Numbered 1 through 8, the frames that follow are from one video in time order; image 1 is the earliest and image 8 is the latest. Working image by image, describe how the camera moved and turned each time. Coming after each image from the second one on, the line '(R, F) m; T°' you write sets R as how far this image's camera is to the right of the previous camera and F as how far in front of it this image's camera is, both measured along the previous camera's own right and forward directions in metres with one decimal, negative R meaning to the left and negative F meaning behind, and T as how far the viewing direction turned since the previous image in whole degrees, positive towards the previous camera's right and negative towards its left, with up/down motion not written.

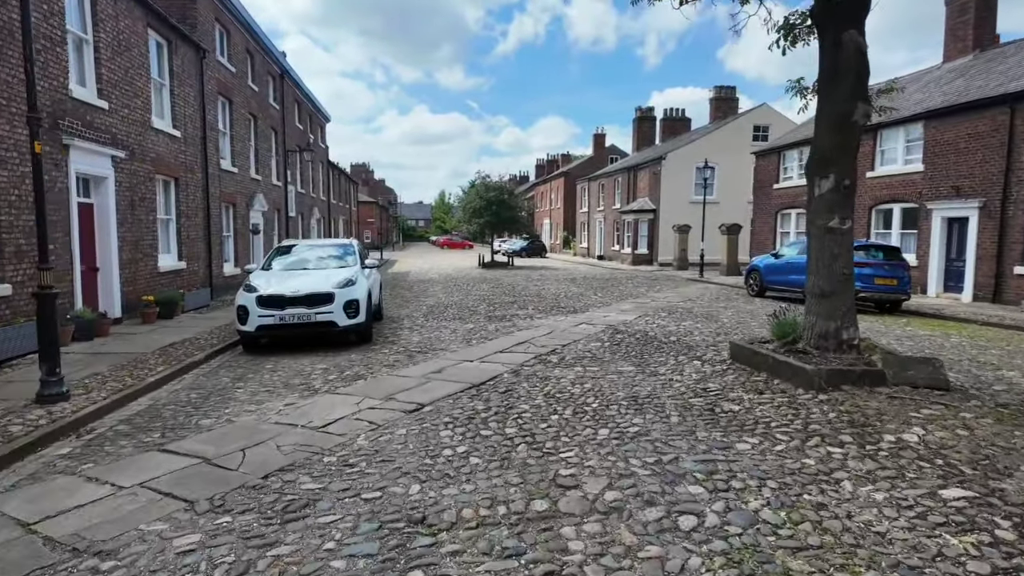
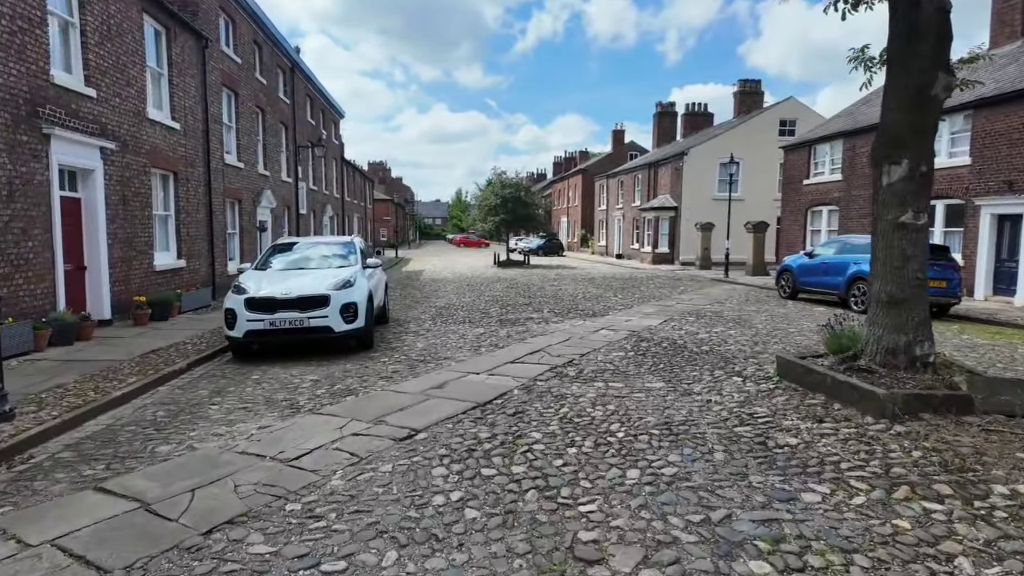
(+0.1, +0.9) m; -2°
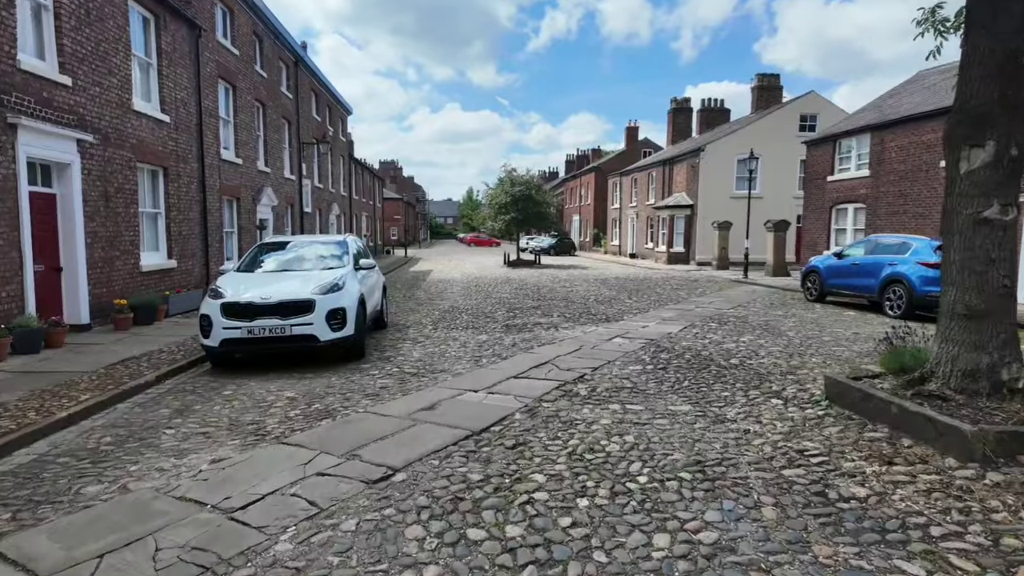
(+0.1, +0.8) m; -1°
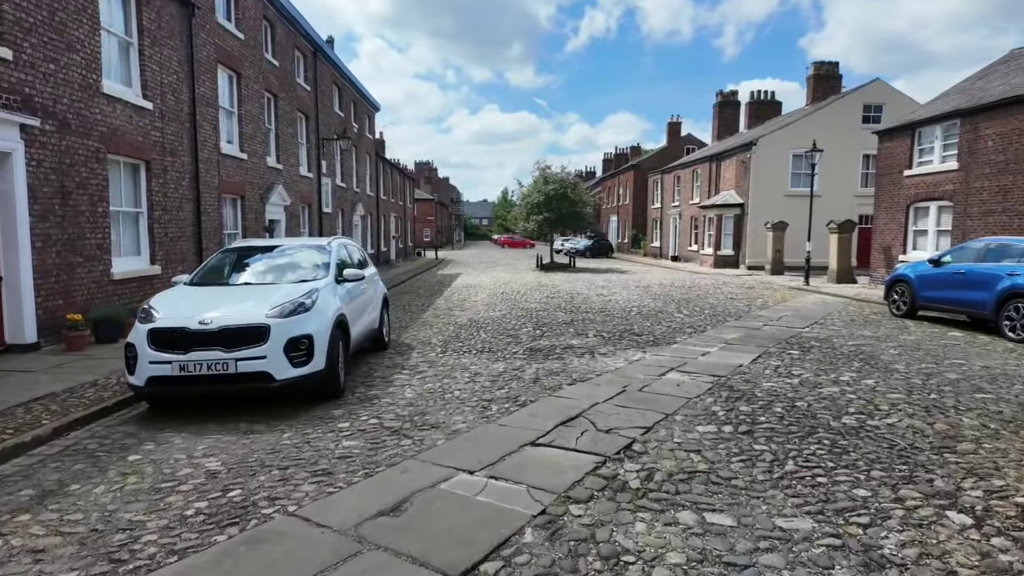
(+0.1, +2.0) m; -4°
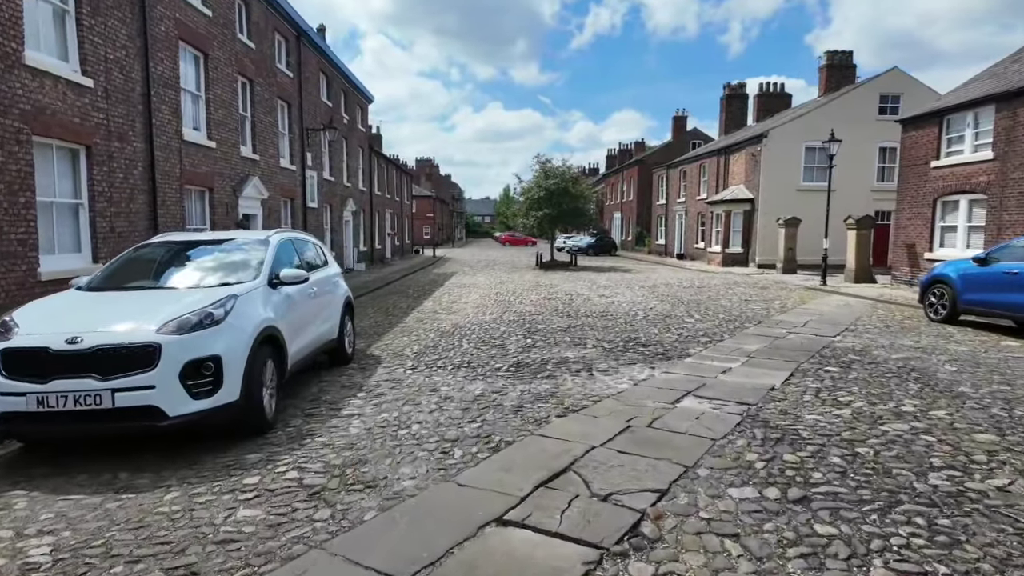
(+0.3, +1.4) m; 0°
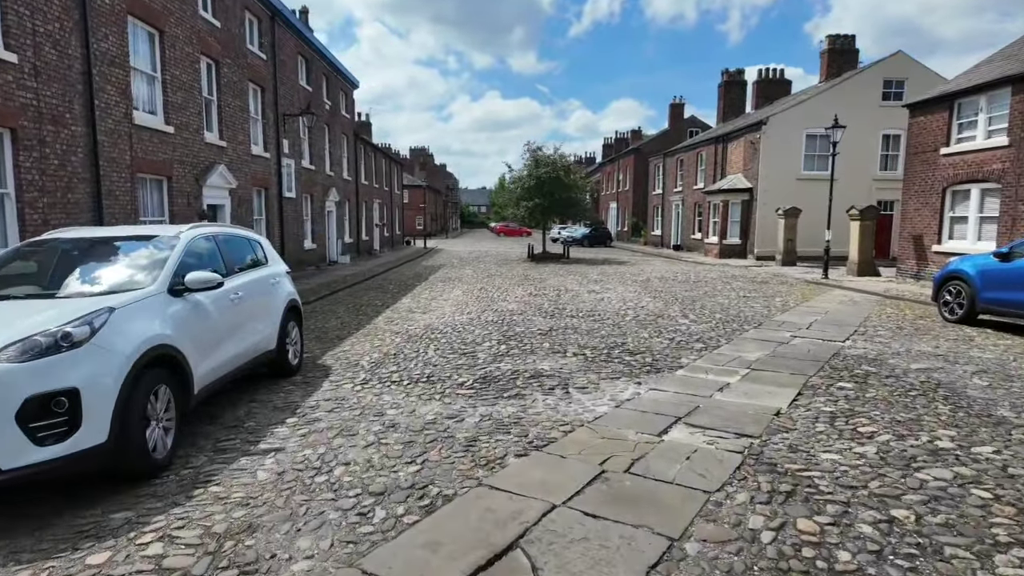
(+0.3, +1.0) m; 0°
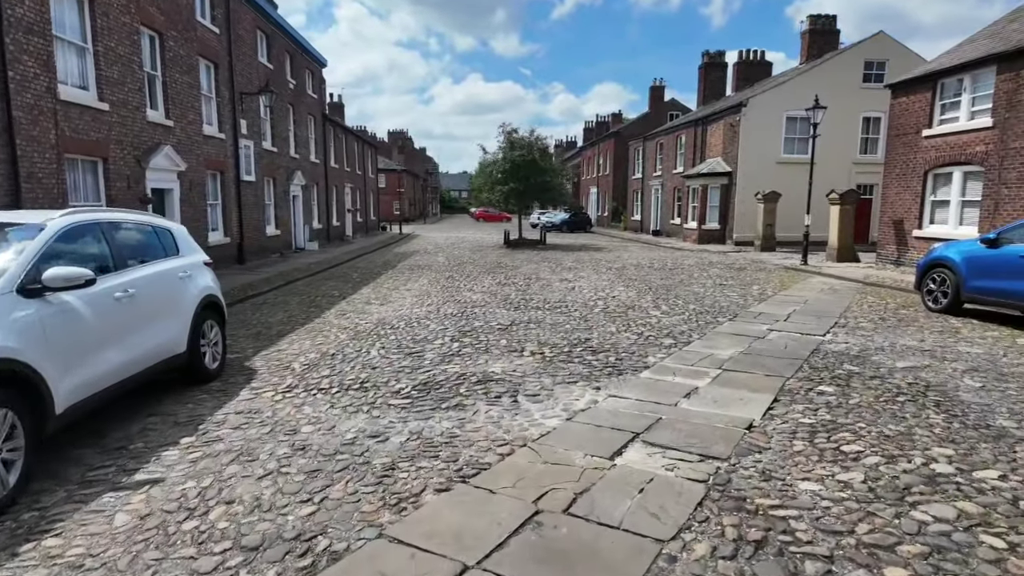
(+0.4, +0.7) m; +2°
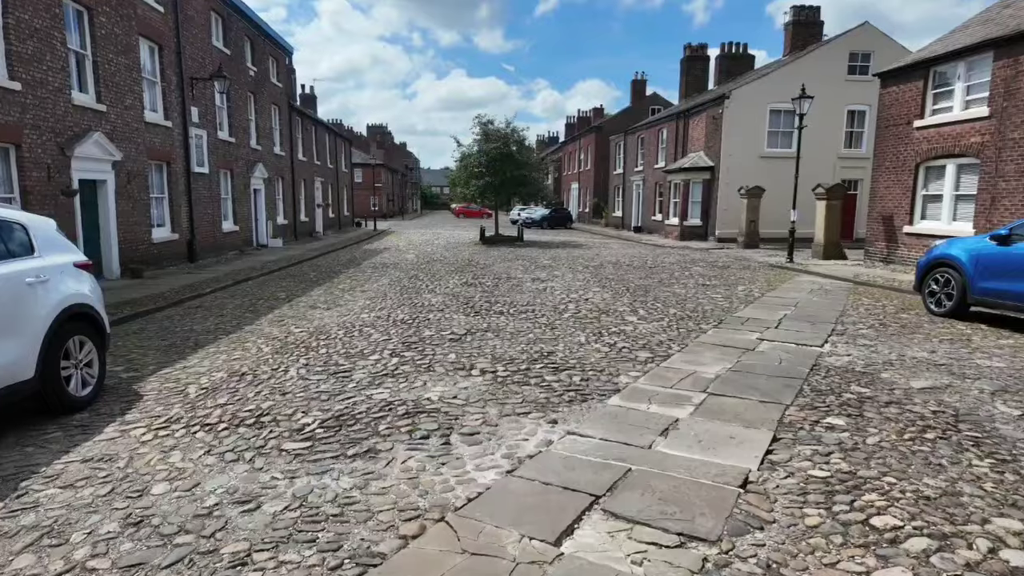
(+0.4, +1.1) m; +2°
